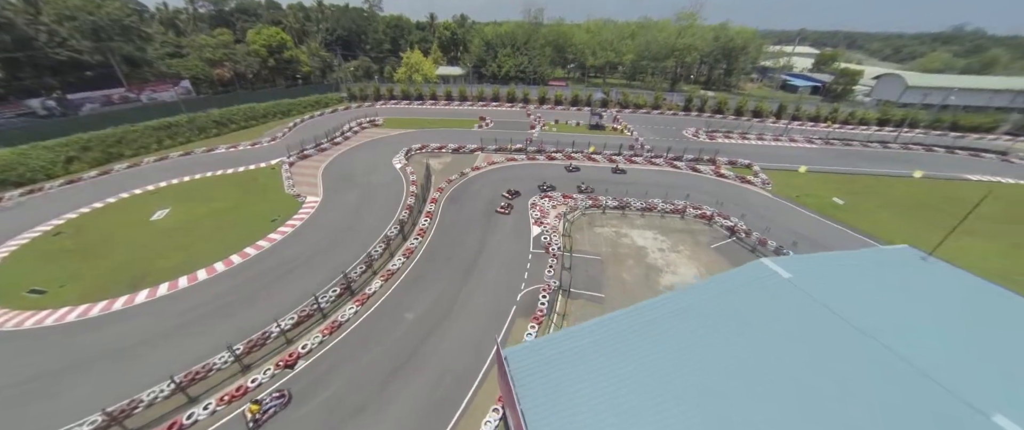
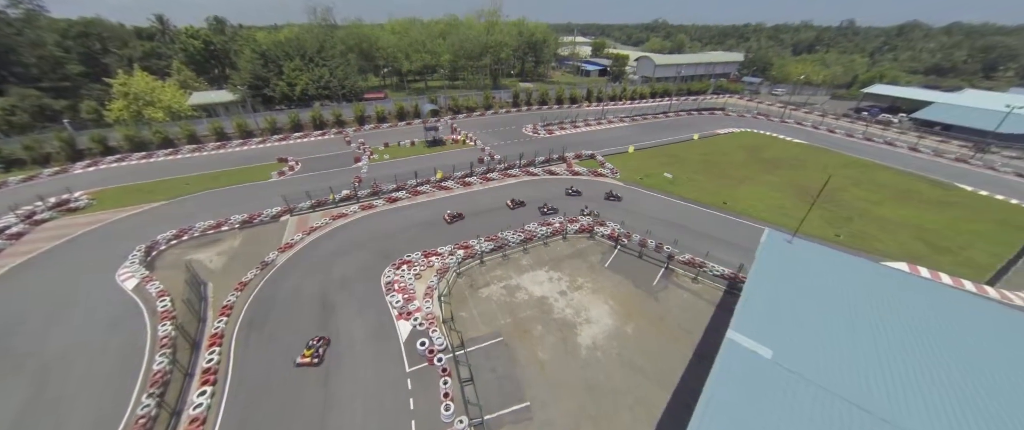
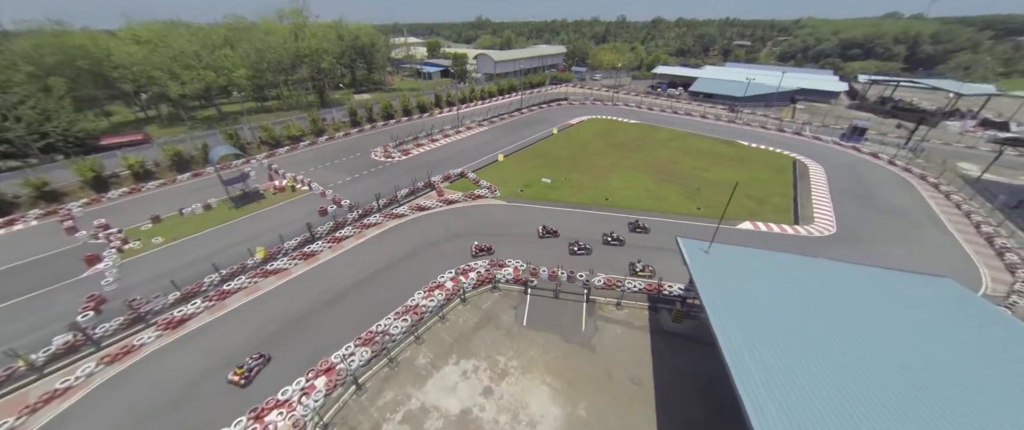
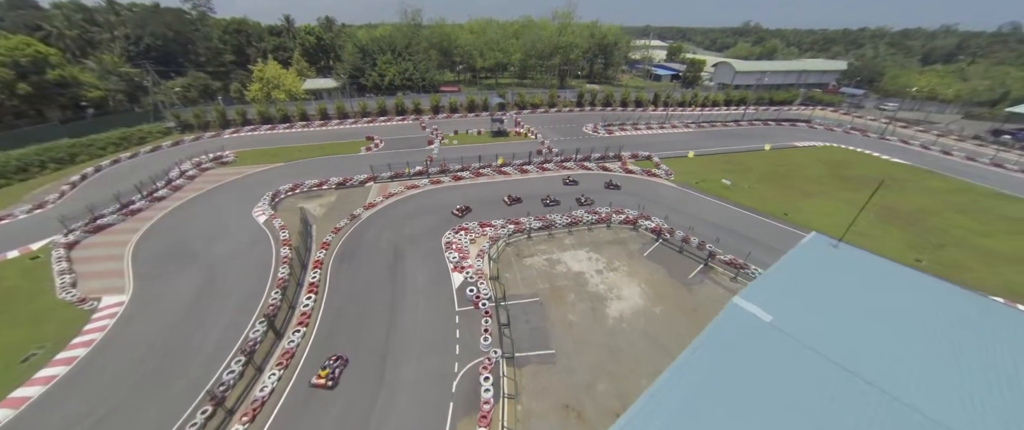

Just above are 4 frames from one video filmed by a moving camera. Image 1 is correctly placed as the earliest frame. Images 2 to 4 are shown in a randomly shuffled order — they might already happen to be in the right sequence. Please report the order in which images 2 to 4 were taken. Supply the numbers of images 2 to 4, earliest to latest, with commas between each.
4, 2, 3
